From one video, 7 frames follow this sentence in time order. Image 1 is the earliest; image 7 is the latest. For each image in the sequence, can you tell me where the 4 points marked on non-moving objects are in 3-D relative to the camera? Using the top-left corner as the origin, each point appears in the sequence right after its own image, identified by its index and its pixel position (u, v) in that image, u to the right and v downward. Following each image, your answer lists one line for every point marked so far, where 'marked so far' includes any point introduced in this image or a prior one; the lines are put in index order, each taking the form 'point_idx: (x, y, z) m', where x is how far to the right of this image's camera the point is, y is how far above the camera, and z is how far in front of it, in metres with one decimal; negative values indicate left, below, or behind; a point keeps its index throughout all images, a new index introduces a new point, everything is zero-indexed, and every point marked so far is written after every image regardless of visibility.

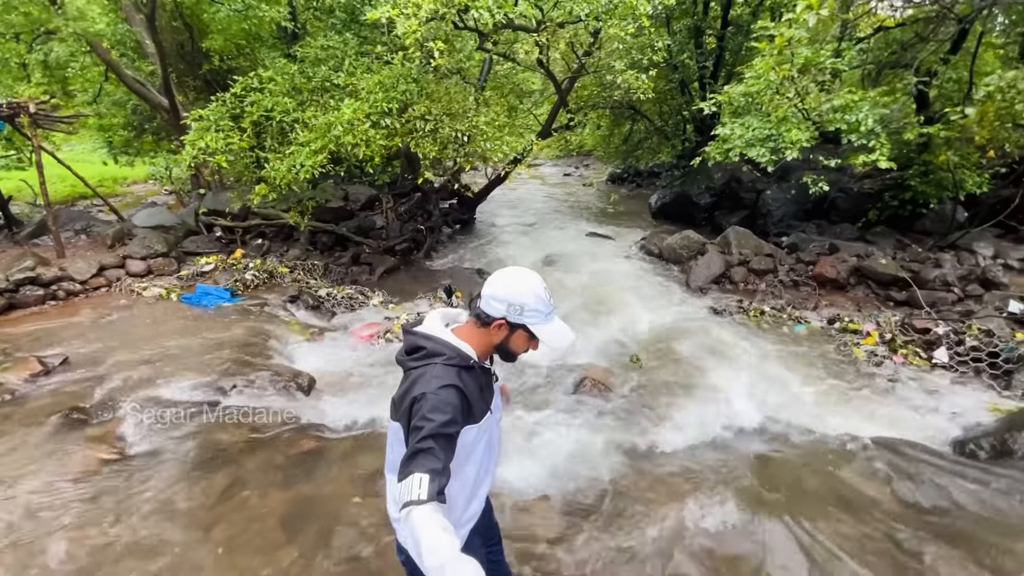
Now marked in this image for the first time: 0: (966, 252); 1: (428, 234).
0: (+10.1, +0.8, +10.7) m
1: (-2.6, +1.8, +15.7) m
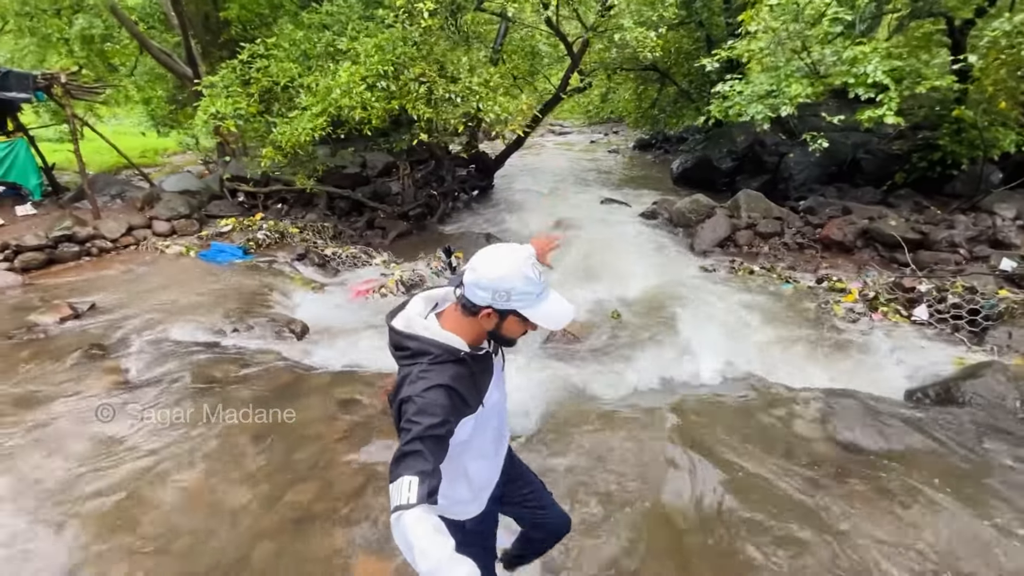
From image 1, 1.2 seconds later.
0: (+10.0, +1.6, +10.2) m
1: (-2.3, +3.0, +16.0) m
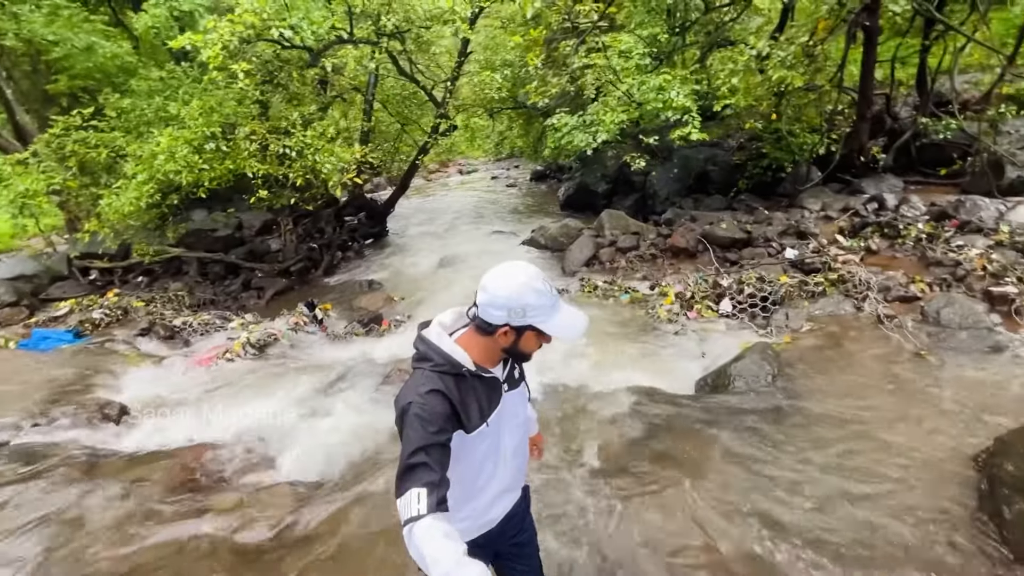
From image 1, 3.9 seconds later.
0: (+6.9, +1.9, +11.6) m
1: (-6.1, +1.2, +15.7) m
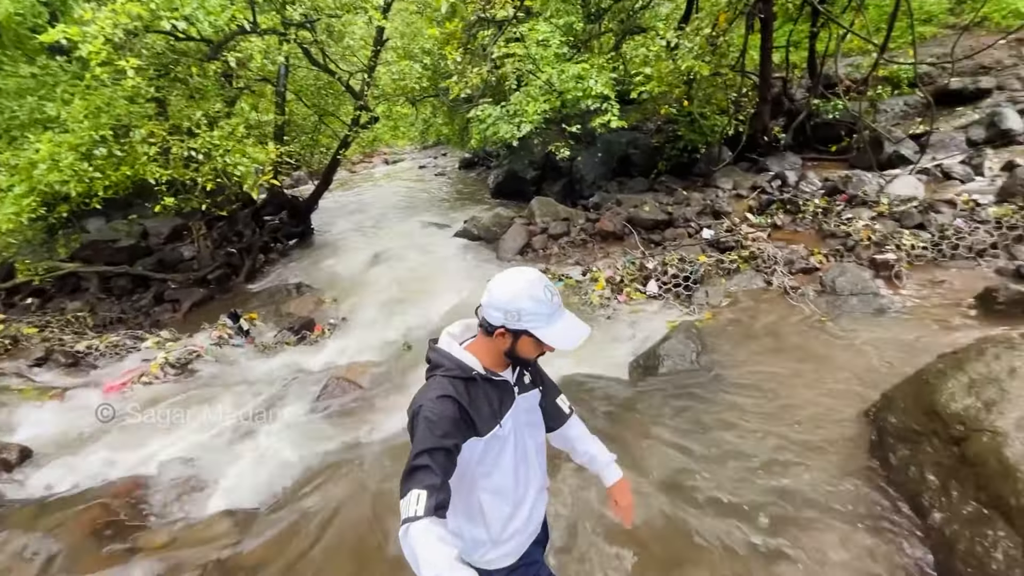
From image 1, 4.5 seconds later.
0: (+5.1, +2.5, +12.3) m
1: (-8.2, +1.0, +14.8) m
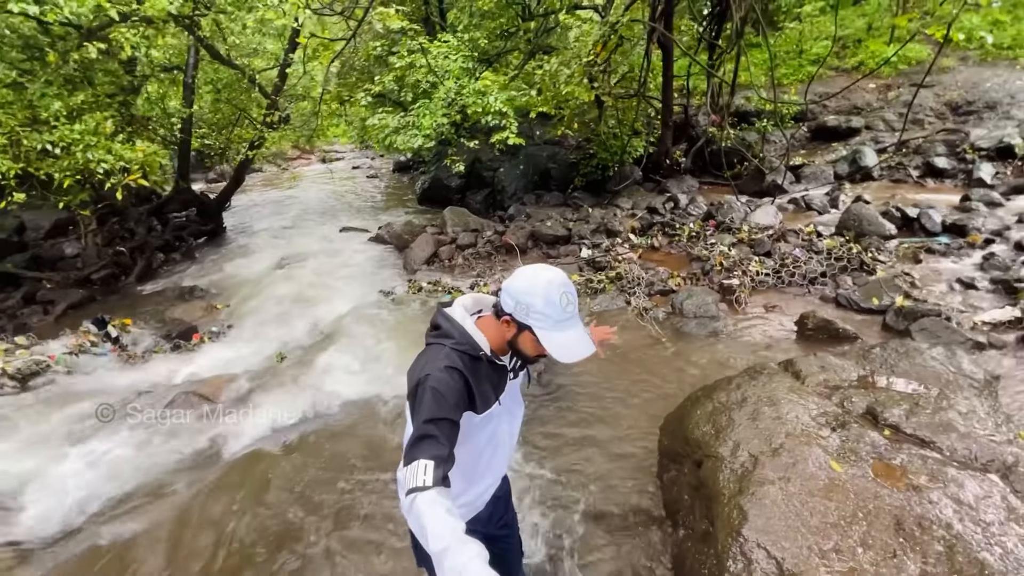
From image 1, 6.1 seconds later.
0: (+2.7, +2.2, +12.9) m
1: (-10.9, +0.9, +13.8) m
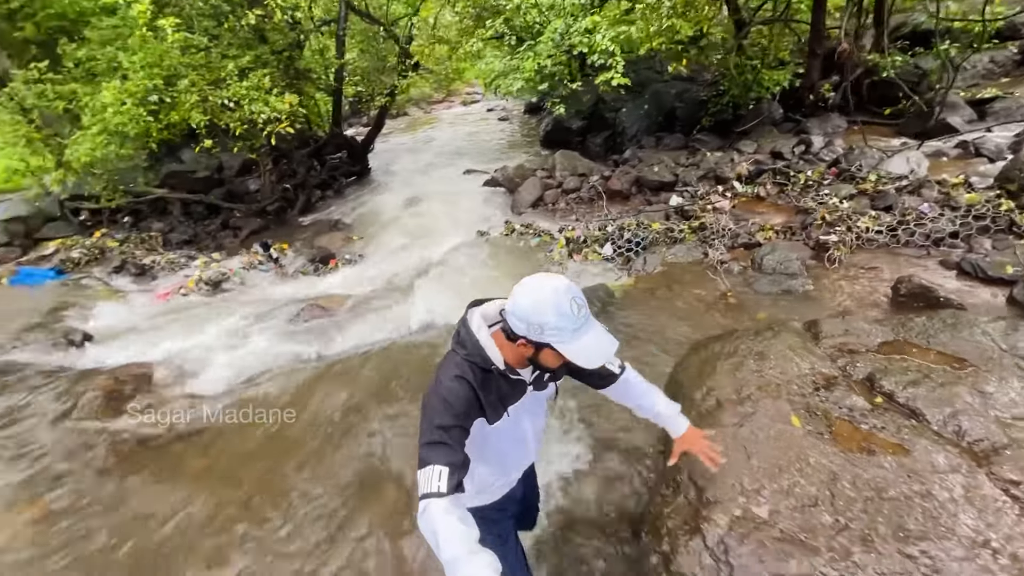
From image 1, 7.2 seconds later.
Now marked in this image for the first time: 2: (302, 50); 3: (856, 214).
0: (+5.4, +3.3, +11.8) m
1: (-7.4, +3.3, +16.5) m
2: (-5.3, +5.9, +11.9) m
3: (+4.9, +1.0, +6.7) m
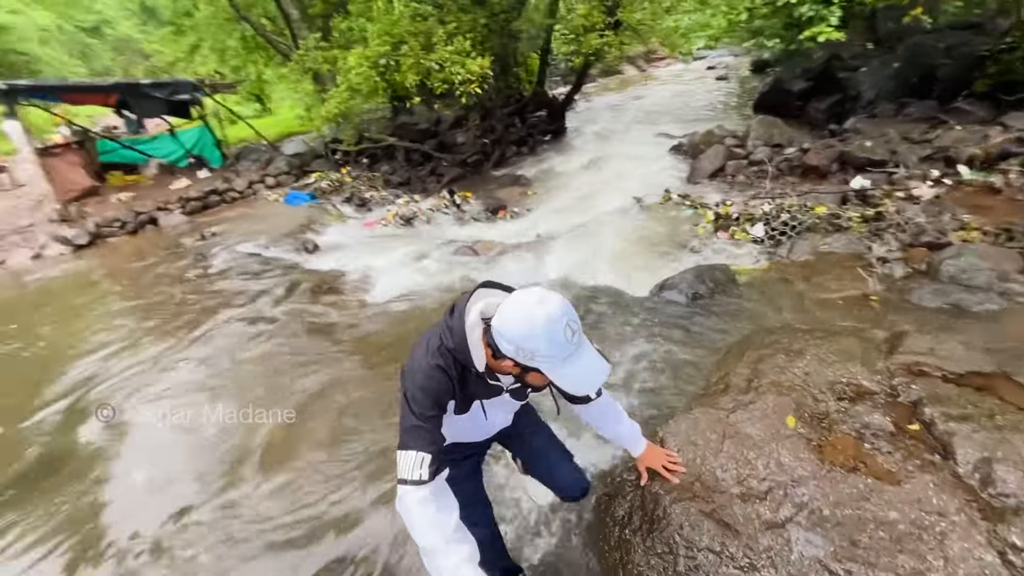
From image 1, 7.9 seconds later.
0: (+9.1, +3.0, +9.1) m
1: (-0.7, +5.4, +18.2) m
2: (-0.3, +7.4, +13.0) m
3: (+6.3, +0.7, +4.9) m
